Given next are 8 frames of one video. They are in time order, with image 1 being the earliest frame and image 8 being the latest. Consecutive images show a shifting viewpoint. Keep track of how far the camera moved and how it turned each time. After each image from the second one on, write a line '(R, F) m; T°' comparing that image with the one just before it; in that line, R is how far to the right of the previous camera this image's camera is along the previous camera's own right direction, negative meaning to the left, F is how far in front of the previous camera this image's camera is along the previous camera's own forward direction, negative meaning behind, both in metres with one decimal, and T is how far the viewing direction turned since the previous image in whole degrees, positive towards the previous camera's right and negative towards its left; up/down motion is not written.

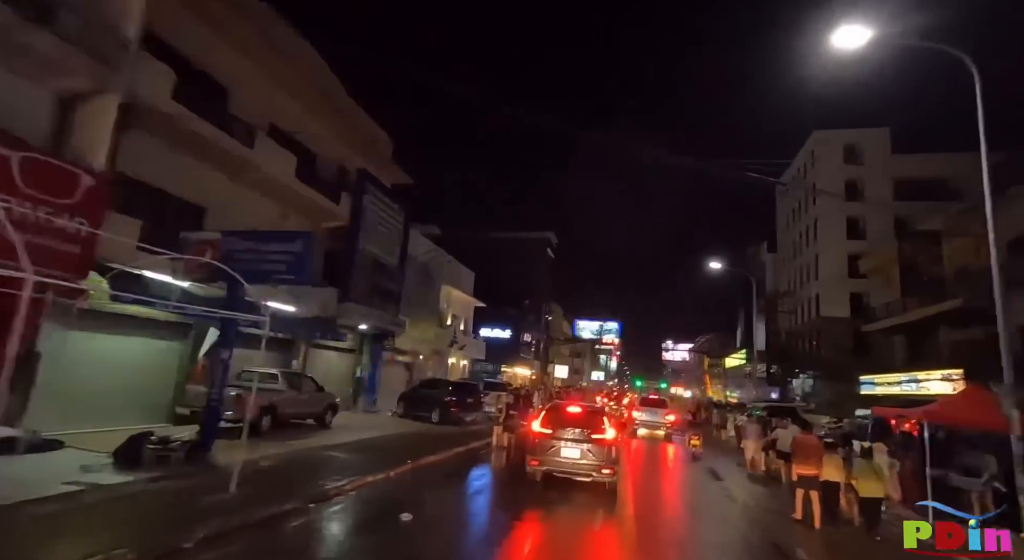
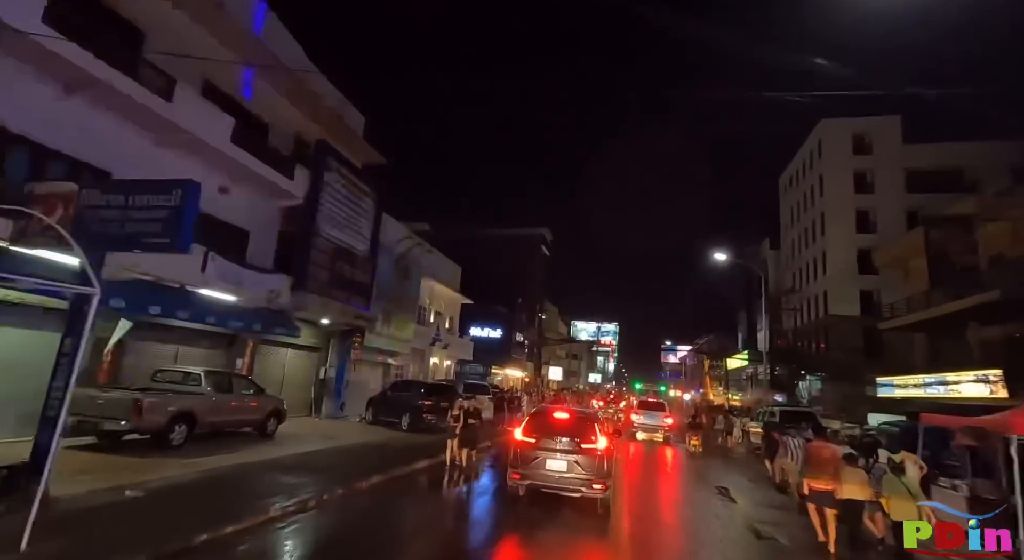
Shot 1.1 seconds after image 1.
(+0.6, +2.5) m; 0°
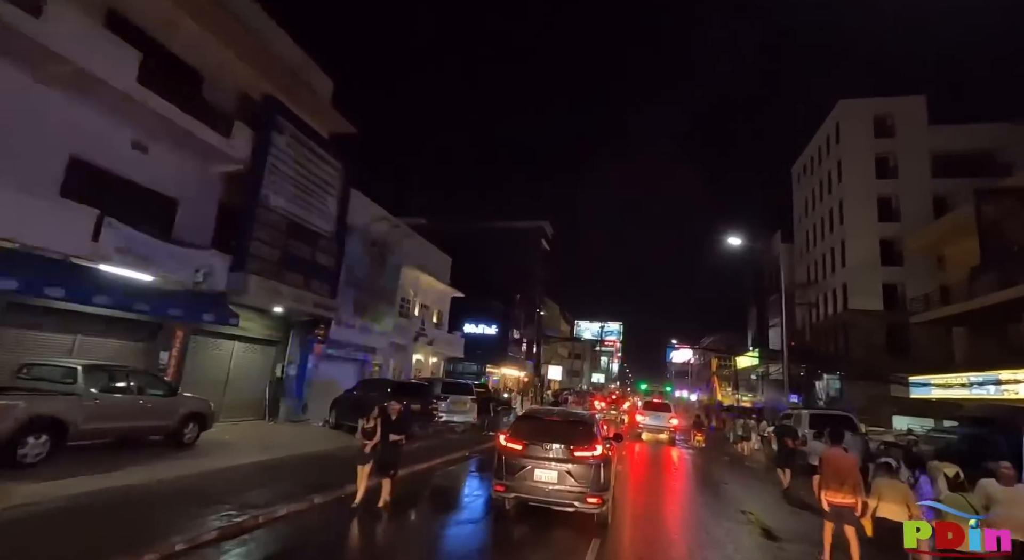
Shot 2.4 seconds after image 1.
(+0.6, +2.8) m; 0°
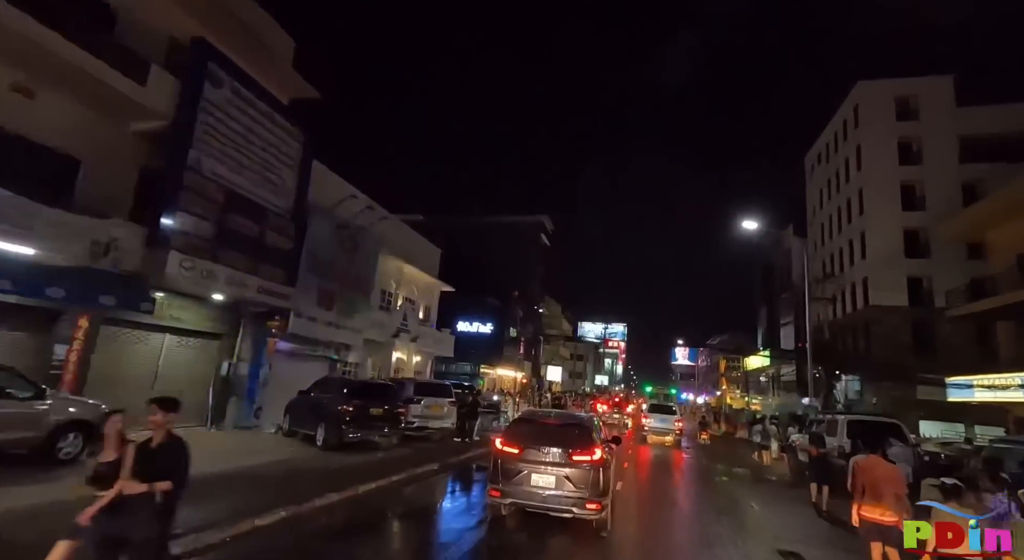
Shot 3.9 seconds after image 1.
(+0.6, +2.6) m; 0°
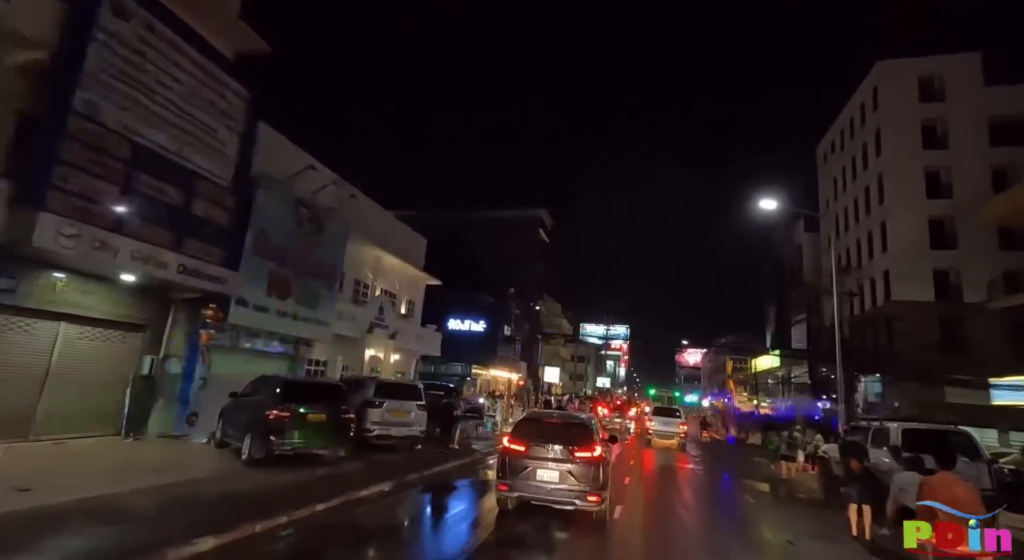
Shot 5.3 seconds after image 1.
(+0.6, +2.6) m; 0°
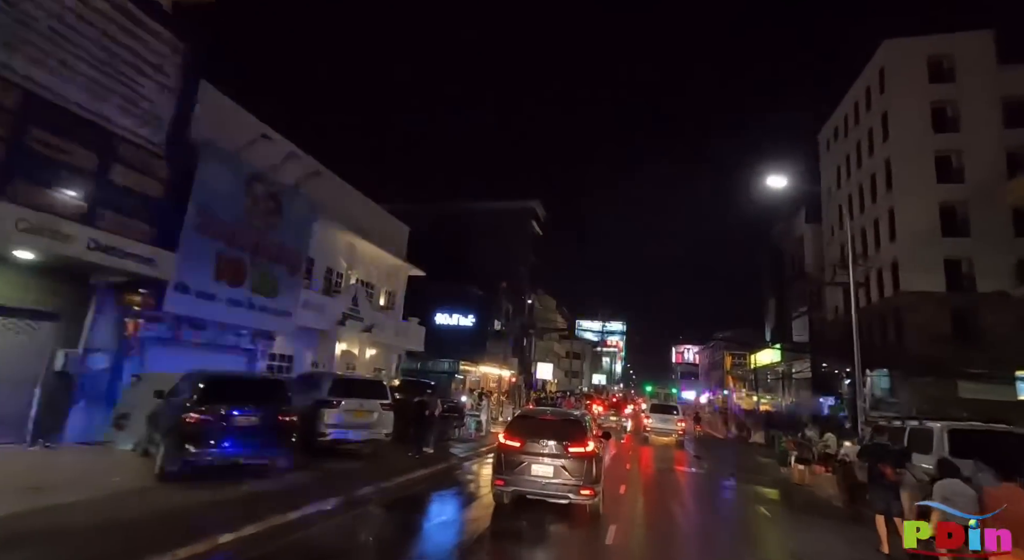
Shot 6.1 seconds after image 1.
(+0.4, +1.8) m; 0°
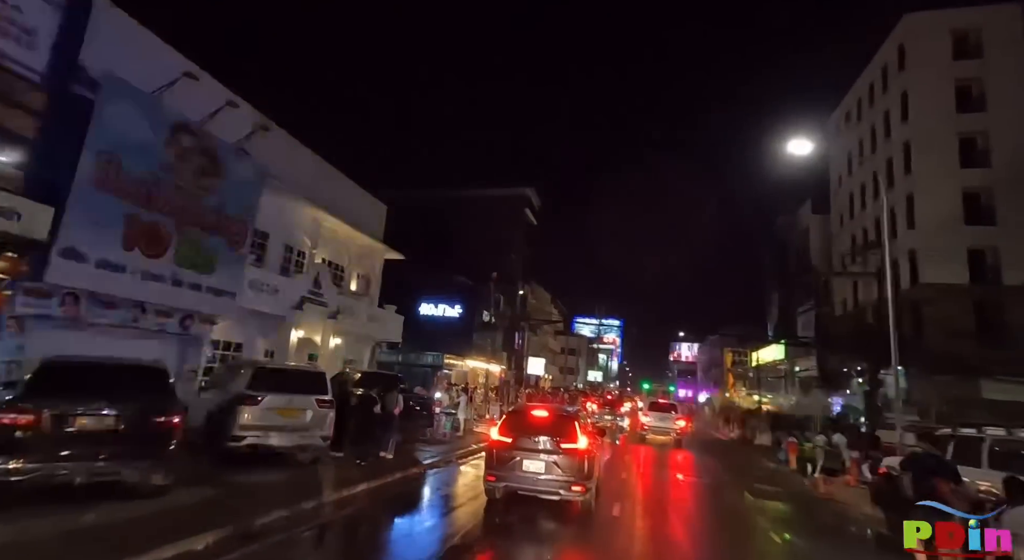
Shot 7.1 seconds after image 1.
(+0.5, +2.5) m; 0°
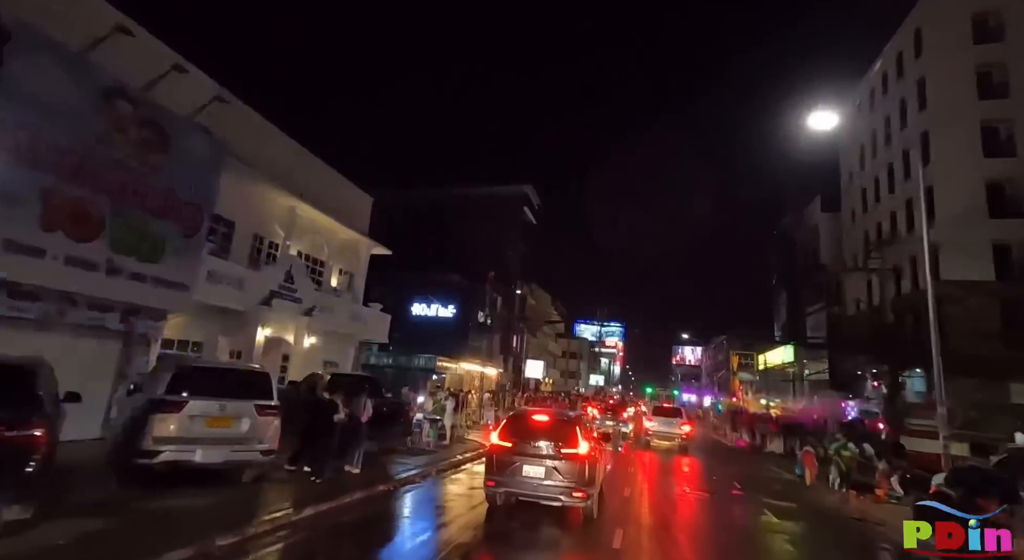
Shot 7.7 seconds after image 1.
(+0.3, +1.7) m; 0°
